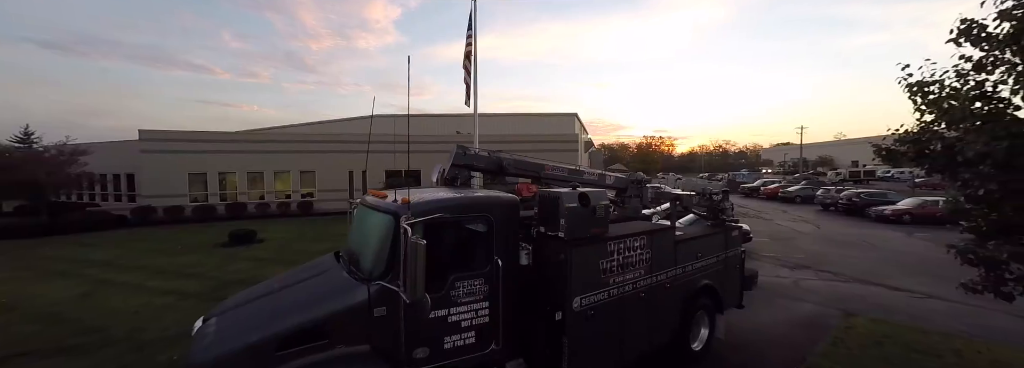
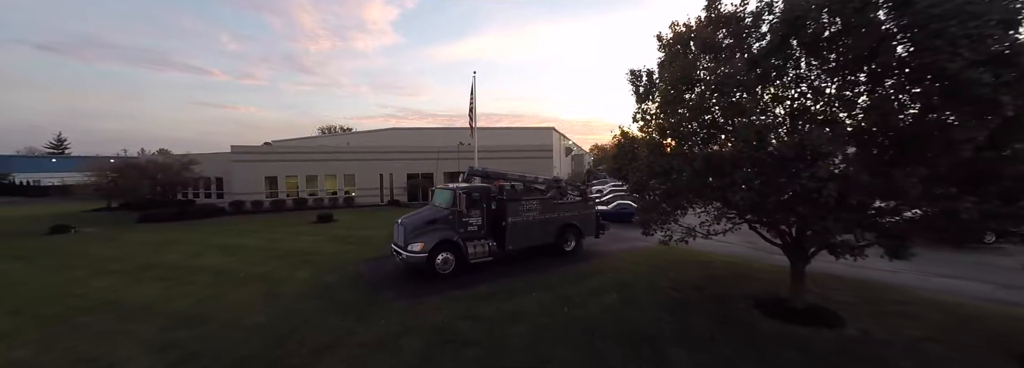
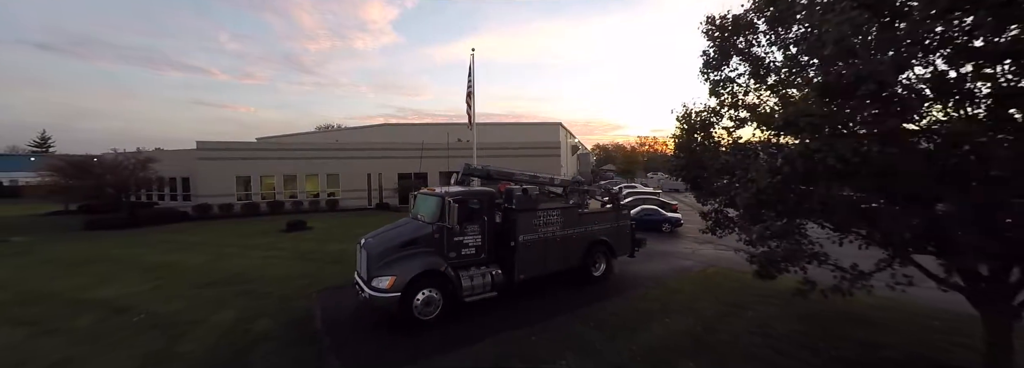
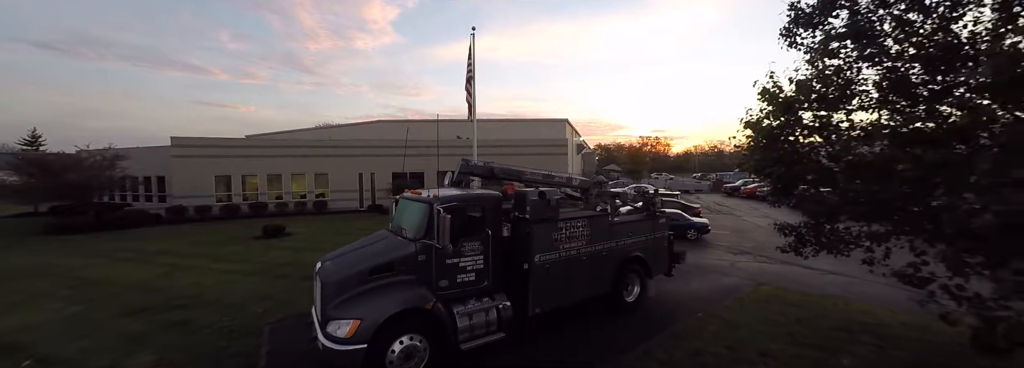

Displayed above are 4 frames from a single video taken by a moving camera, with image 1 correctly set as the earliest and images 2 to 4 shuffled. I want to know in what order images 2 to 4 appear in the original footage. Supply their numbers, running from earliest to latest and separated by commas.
4, 3, 2
